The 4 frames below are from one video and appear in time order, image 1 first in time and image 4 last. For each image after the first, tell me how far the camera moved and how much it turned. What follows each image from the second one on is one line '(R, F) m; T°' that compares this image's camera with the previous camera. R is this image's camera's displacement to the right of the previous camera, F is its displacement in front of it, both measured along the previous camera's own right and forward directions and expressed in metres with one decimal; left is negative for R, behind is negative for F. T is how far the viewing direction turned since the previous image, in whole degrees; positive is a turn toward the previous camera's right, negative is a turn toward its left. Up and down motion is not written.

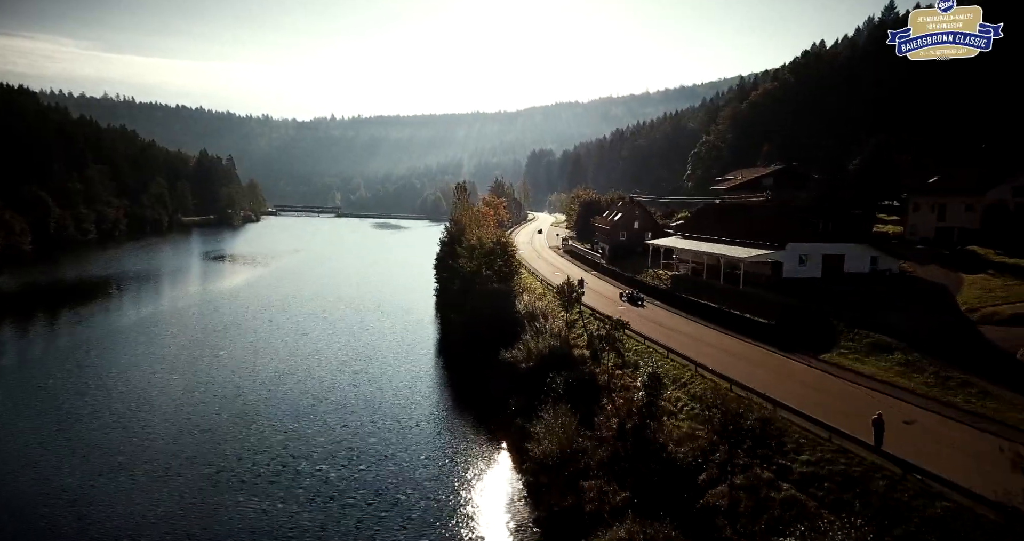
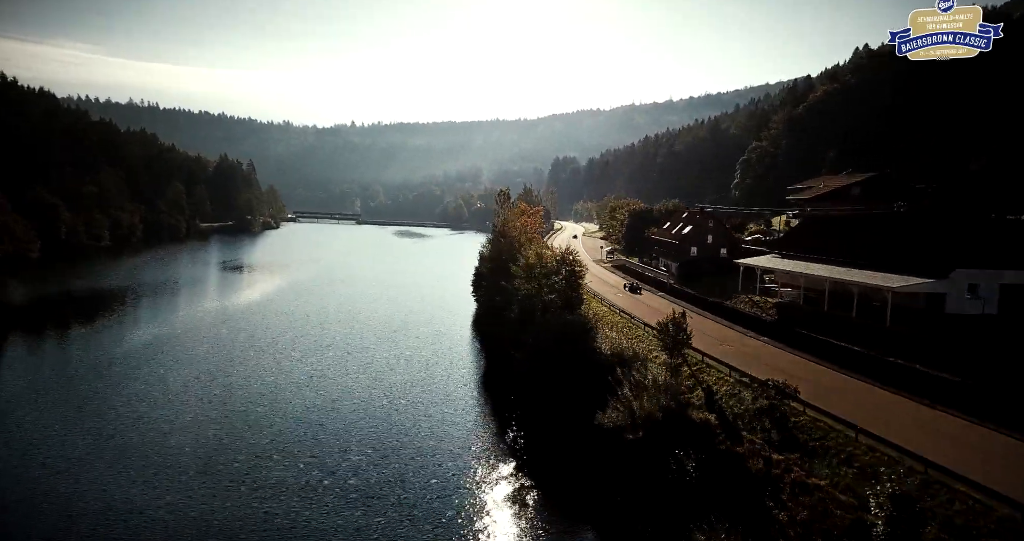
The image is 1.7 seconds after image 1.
(-2.7, +6.5) m; -2°
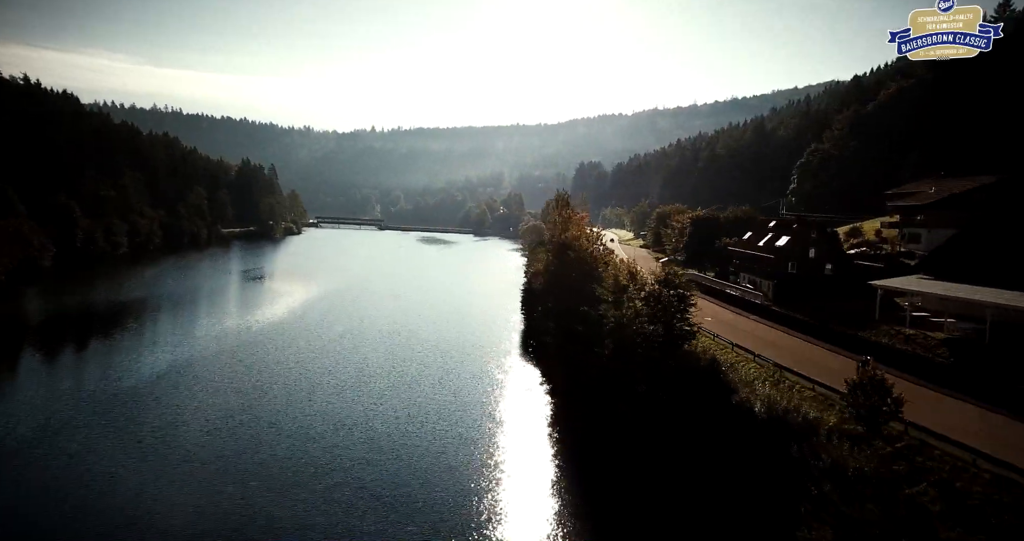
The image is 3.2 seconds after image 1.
(-3.1, +6.4) m; -2°
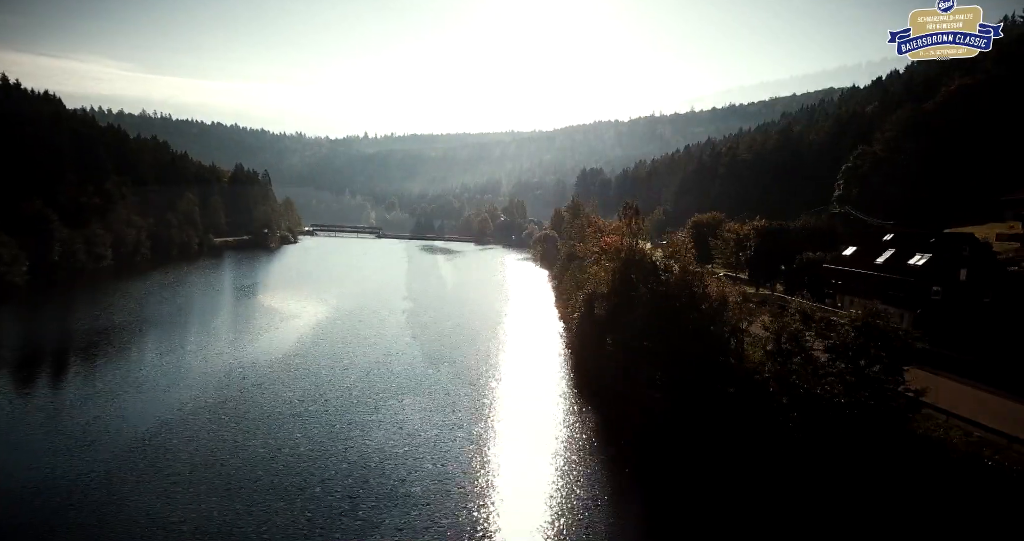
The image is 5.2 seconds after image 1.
(-4.3, +7.9) m; +1°
